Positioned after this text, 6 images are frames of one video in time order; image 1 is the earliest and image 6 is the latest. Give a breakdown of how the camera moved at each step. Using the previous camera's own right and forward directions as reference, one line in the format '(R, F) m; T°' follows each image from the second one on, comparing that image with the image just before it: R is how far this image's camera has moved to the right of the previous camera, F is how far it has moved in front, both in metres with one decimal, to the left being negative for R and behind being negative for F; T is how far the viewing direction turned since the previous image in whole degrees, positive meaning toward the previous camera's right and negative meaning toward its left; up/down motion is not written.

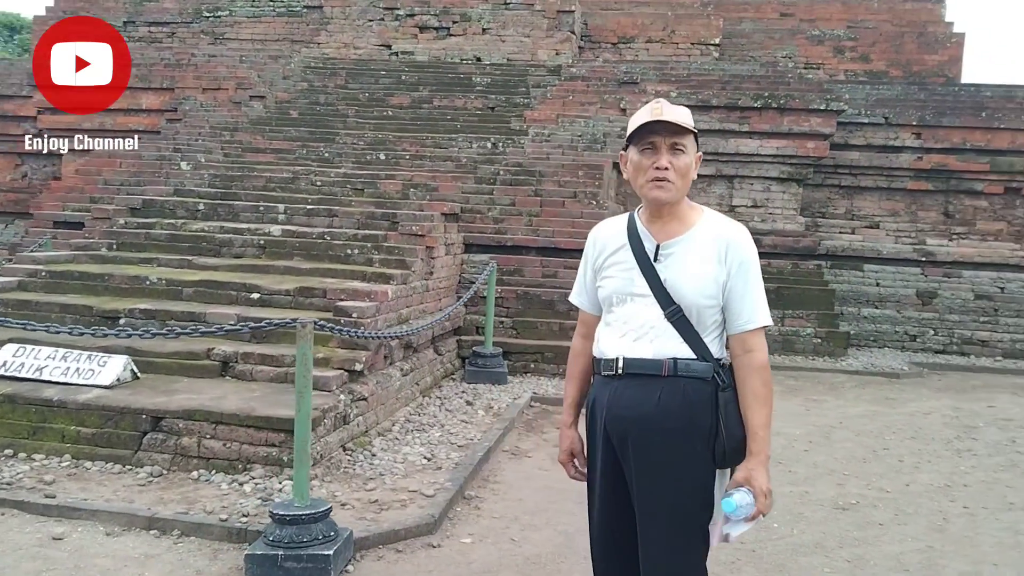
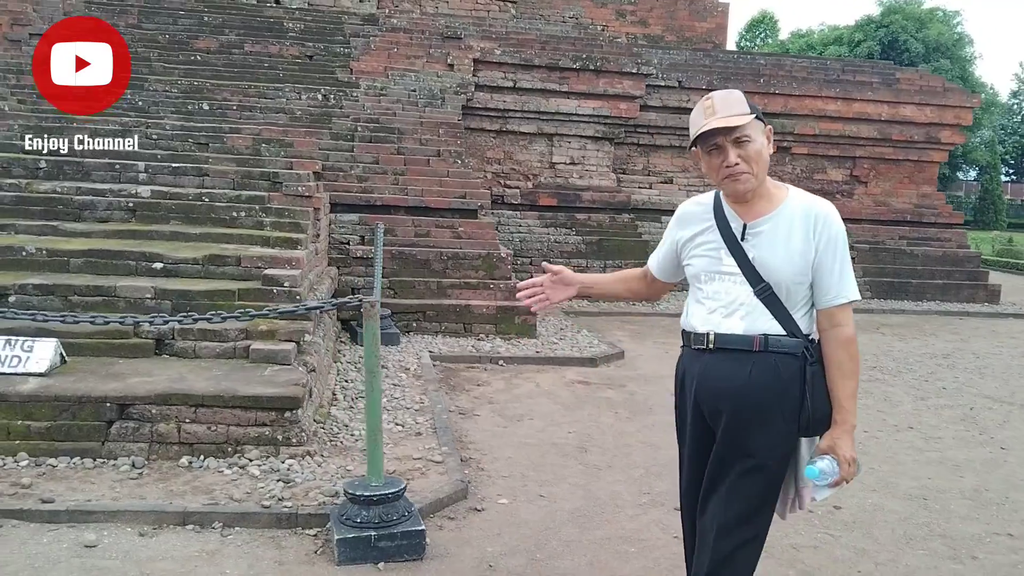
(-1.2, +0.1) m; +17°
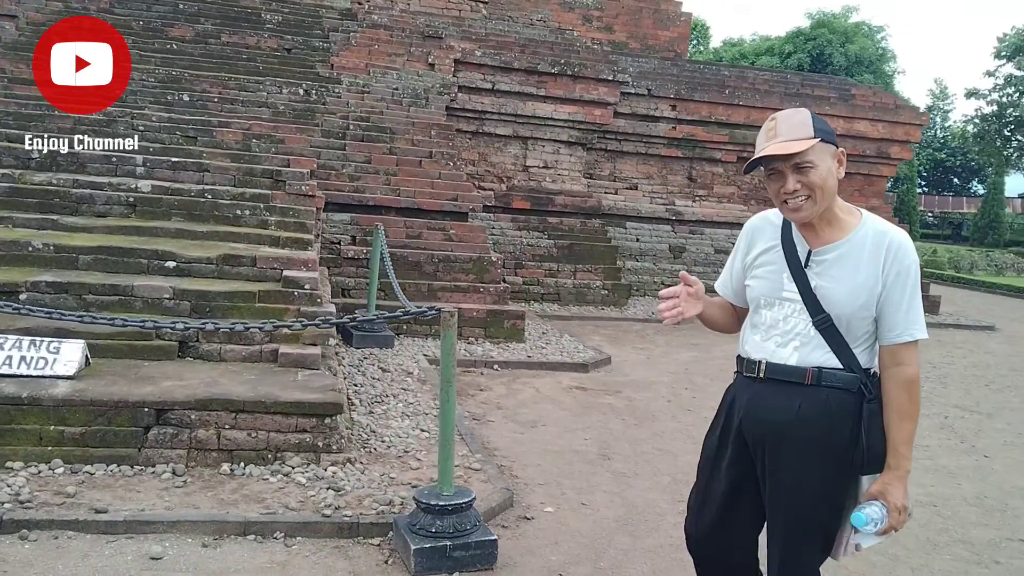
(-0.5, 0.0) m; +5°
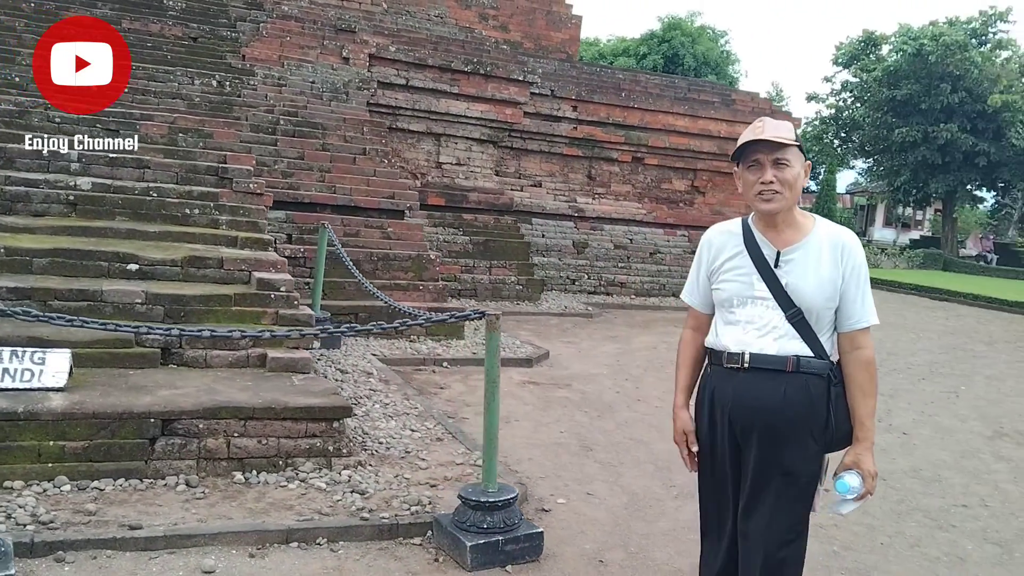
(-0.6, 0.0) m; +9°
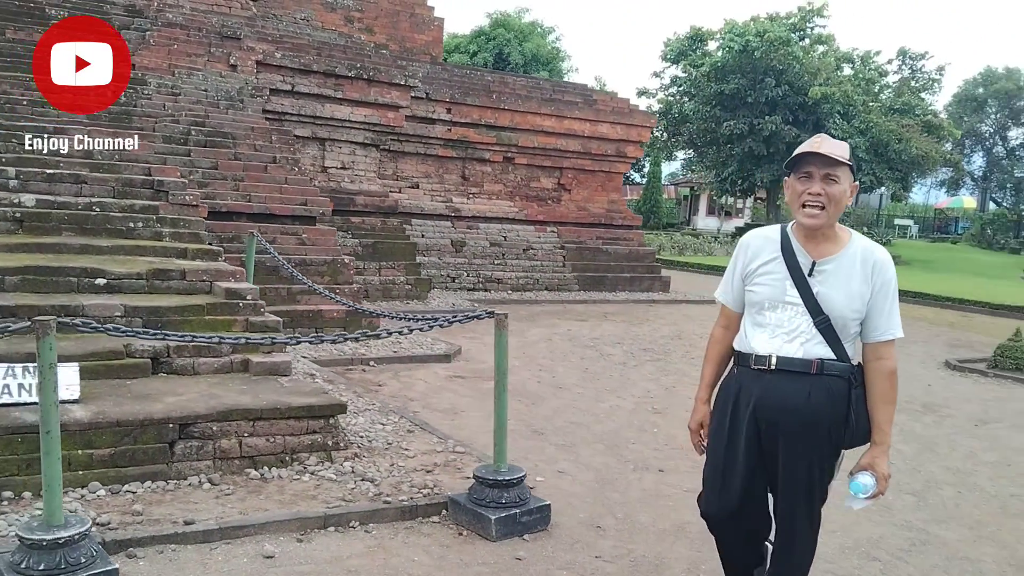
(-0.7, -0.4) m; +11°
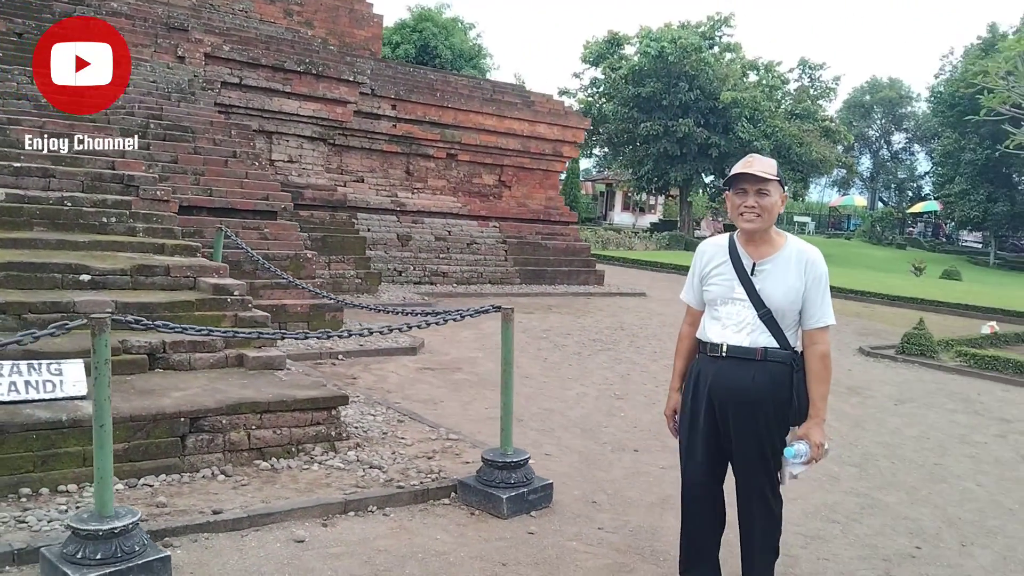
(-0.4, -0.2) m; +5°
